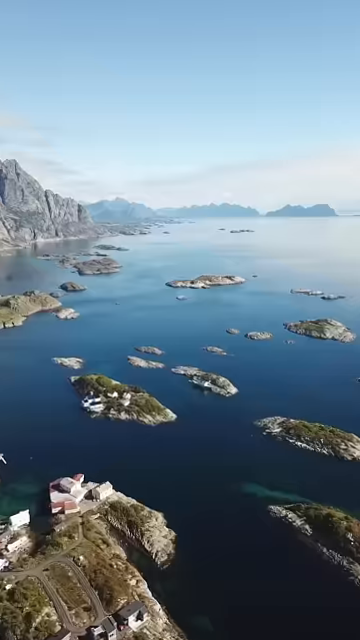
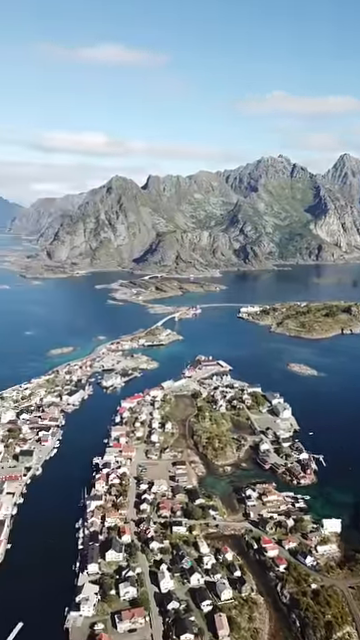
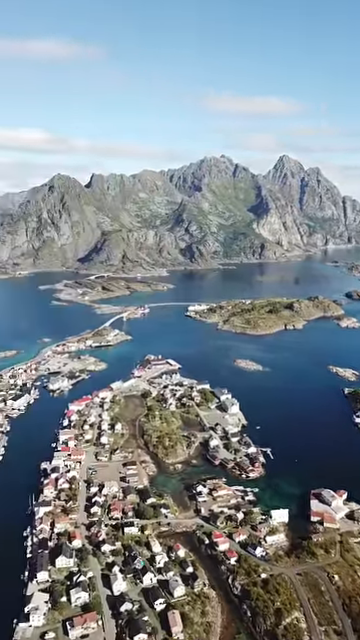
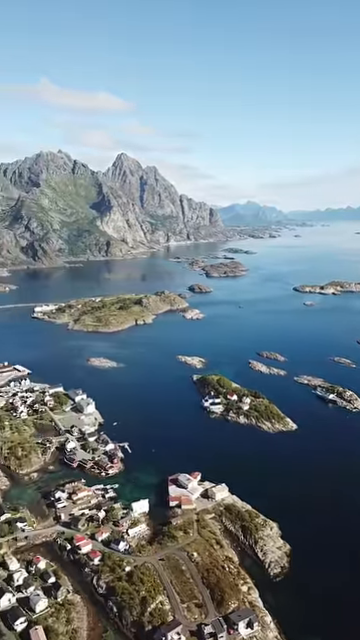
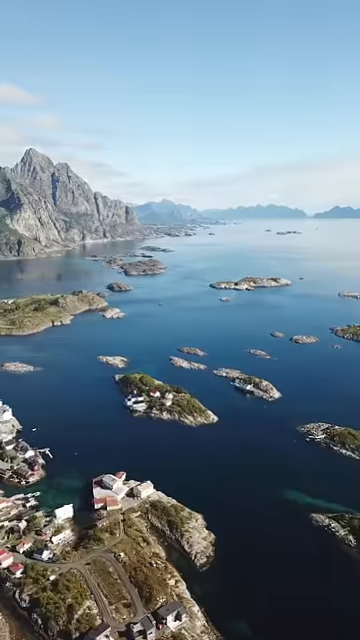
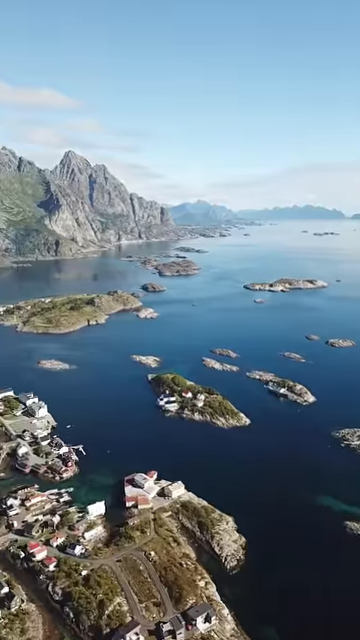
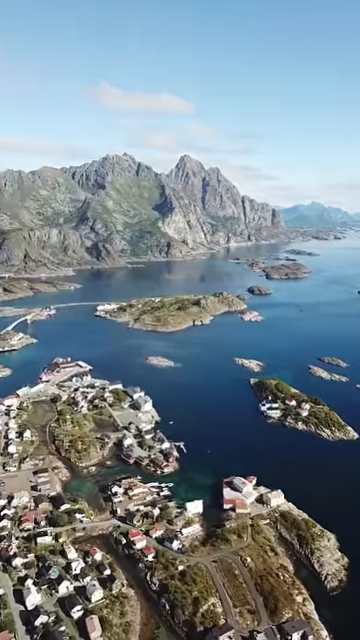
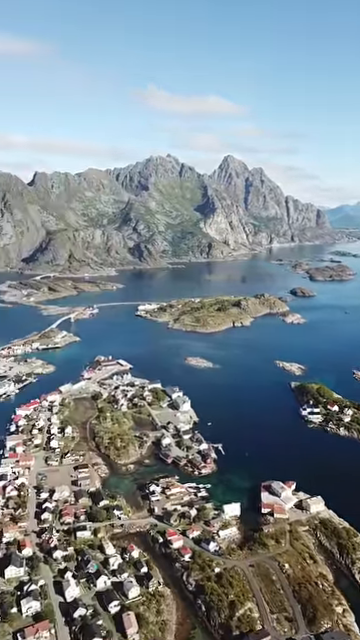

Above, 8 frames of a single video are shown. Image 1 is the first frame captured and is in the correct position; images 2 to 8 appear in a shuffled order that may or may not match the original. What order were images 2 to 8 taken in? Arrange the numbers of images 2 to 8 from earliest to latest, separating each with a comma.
5, 6, 4, 7, 8, 3, 2
